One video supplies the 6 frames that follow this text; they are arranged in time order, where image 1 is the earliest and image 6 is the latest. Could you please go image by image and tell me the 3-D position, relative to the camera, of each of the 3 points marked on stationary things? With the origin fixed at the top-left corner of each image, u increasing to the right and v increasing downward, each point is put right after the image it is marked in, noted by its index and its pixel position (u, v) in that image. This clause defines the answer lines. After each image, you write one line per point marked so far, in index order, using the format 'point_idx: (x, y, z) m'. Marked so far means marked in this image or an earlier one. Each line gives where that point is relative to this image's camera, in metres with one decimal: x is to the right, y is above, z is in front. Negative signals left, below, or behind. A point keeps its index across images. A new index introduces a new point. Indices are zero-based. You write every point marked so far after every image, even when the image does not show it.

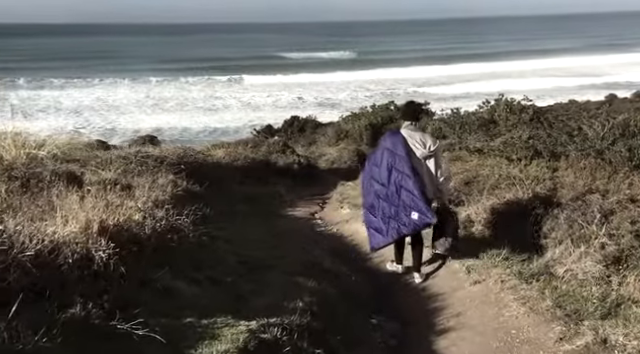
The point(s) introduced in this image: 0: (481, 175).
0: (+2.2, 0.0, +11.3) m
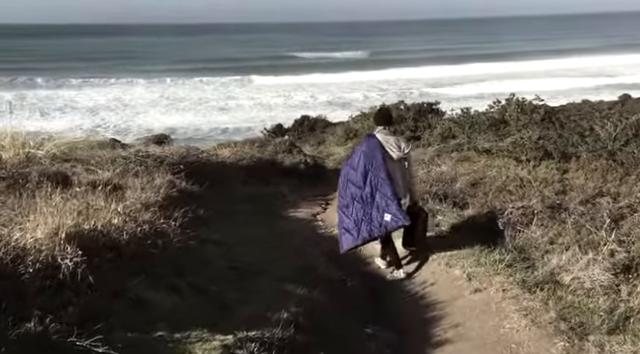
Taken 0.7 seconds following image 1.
0: (+2.2, 0.0, +10.9) m
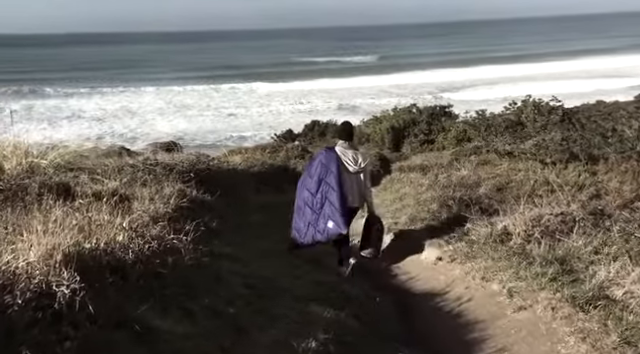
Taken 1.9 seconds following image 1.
0: (+2.4, 0.0, +10.3) m
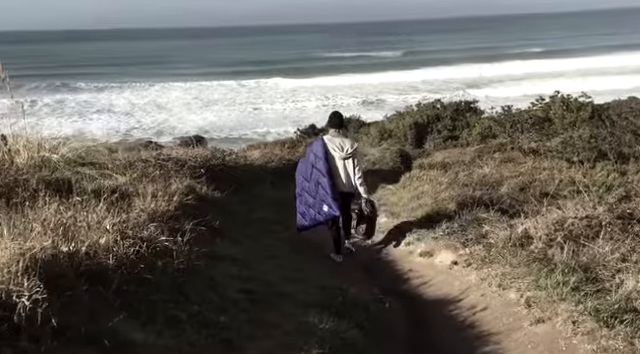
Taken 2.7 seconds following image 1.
0: (+2.6, 0.0, +9.9) m
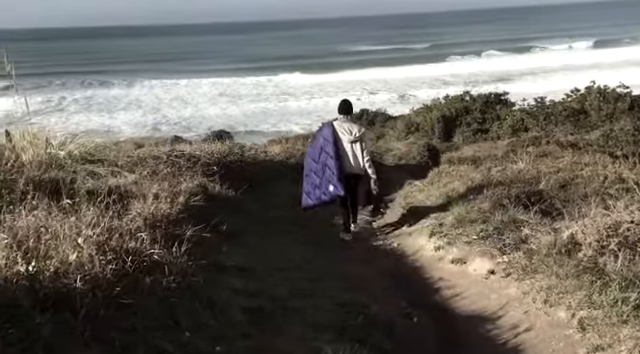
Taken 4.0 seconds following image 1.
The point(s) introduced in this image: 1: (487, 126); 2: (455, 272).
0: (+2.8, 0.0, +9.0) m
1: (+2.8, +0.9, +14.0) m
2: (+1.1, -0.8, +6.7) m
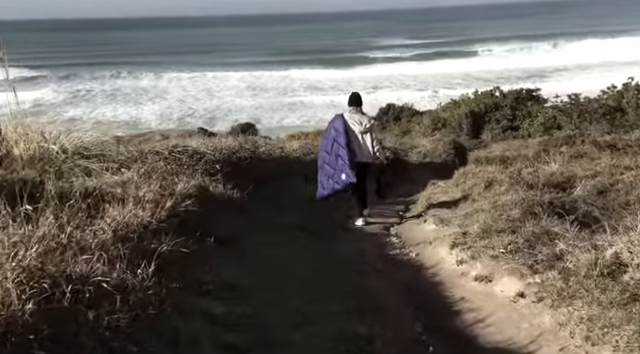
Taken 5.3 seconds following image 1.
0: (+2.9, 0.0, +8.0) m
1: (+3.1, +0.9, +13.0) m
2: (+1.1, -0.8, +5.8) m
